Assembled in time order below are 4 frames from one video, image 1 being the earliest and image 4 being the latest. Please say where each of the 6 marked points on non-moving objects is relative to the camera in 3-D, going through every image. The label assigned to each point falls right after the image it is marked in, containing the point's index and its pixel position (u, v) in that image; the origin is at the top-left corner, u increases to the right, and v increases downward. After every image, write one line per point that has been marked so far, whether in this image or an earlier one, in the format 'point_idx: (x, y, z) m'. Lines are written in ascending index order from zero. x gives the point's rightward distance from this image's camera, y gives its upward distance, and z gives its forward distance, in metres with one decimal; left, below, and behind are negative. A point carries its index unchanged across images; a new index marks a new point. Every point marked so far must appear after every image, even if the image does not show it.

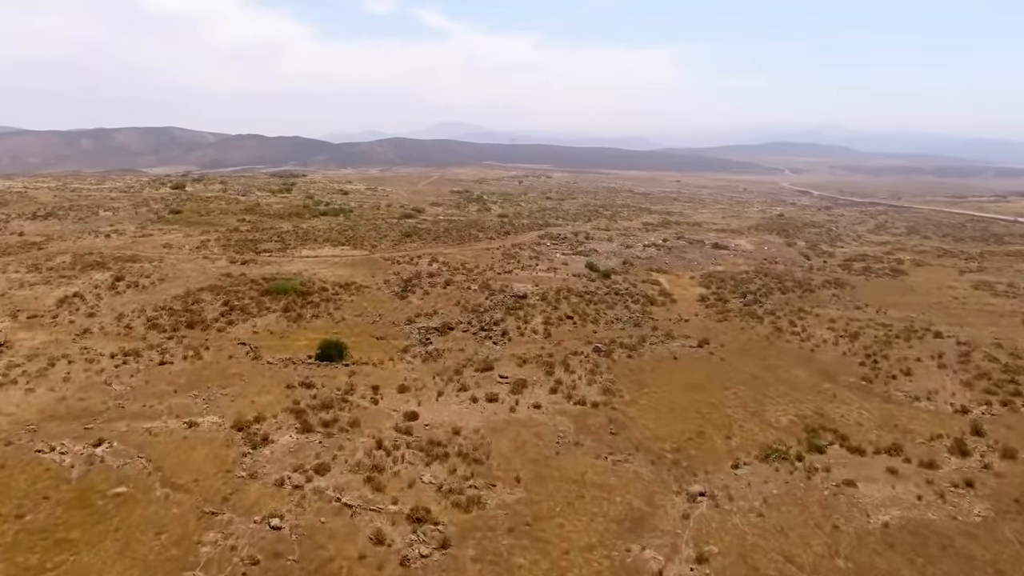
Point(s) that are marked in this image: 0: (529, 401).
0: (+0.6, -3.9, +19.6) m
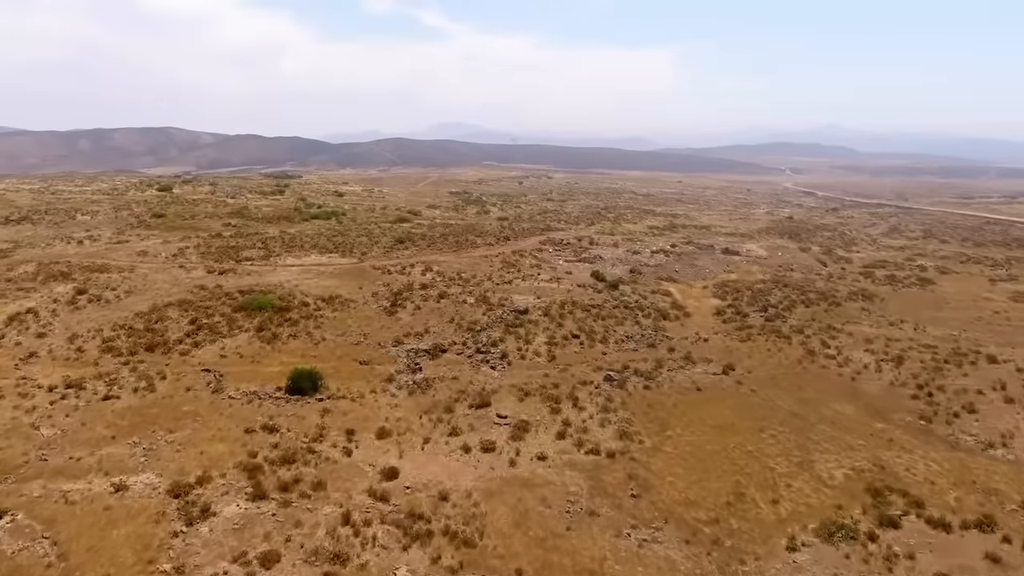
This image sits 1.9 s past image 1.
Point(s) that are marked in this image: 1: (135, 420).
0: (+0.6, -4.7, +16.5) m
1: (-12.2, -4.3, +18.3) m
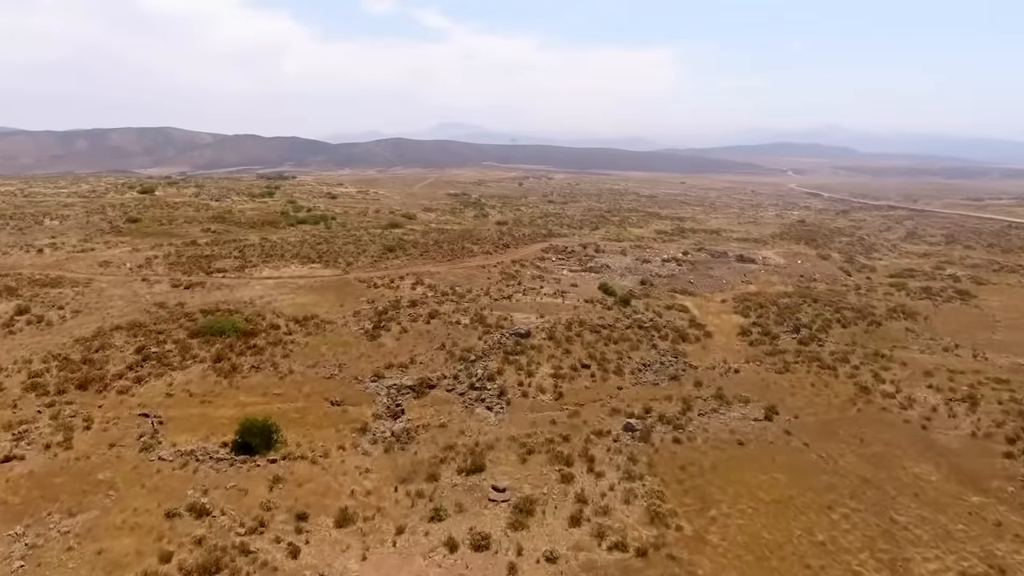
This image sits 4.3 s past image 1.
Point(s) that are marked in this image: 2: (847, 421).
0: (+0.6, -5.7, +12.5) m
1: (-12.2, -5.2, +14.4) m
2: (+11.6, -4.6, +19.6) m
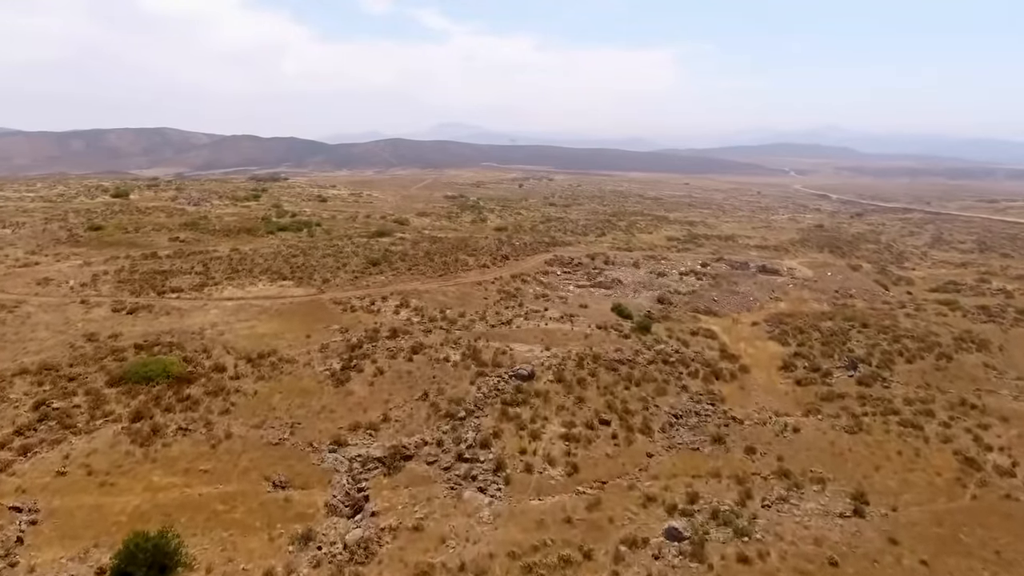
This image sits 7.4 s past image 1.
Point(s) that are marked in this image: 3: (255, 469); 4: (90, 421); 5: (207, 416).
0: (+0.6, -7.0, +7.4) m
1: (-12.2, -6.5, +9.3) m
2: (+11.6, -5.8, +14.5) m
3: (-7.5, -5.2, +16.5) m
4: (-13.8, -4.2, +18.4) m
5: (-10.2, -4.3, +18.9) m
